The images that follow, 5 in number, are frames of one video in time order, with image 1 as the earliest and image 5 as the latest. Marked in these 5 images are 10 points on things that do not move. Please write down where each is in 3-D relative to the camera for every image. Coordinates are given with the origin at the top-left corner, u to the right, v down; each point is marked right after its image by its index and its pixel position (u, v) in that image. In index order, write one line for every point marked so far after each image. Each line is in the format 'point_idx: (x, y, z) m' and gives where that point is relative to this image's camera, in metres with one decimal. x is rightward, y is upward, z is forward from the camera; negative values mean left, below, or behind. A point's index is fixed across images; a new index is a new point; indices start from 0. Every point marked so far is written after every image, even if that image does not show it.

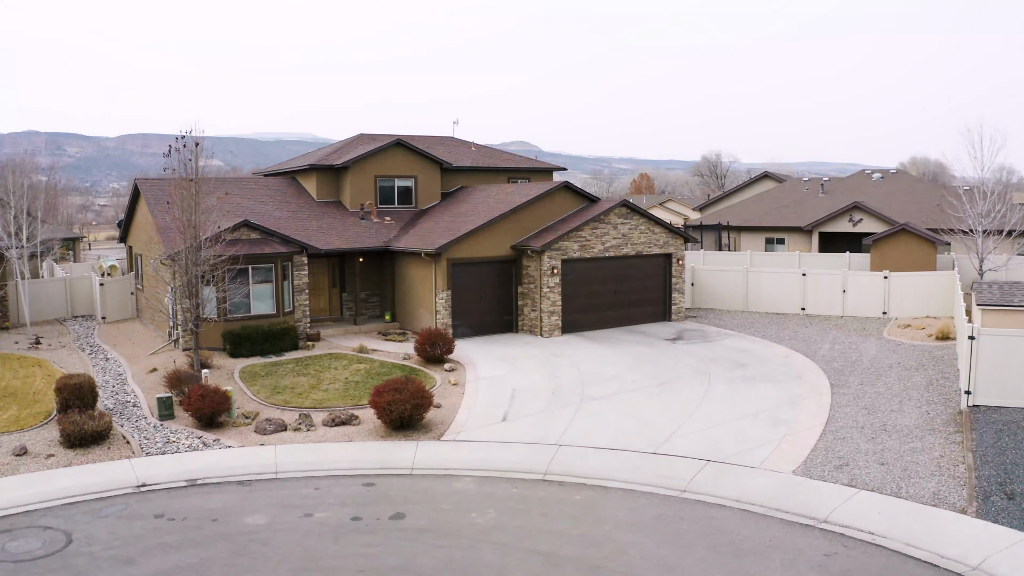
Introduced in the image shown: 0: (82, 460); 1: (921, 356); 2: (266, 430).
0: (-8.1, -3.2, +14.1) m
1: (+9.7, -1.6, +17.8) m
2: (-5.0, -2.9, +15.5) m
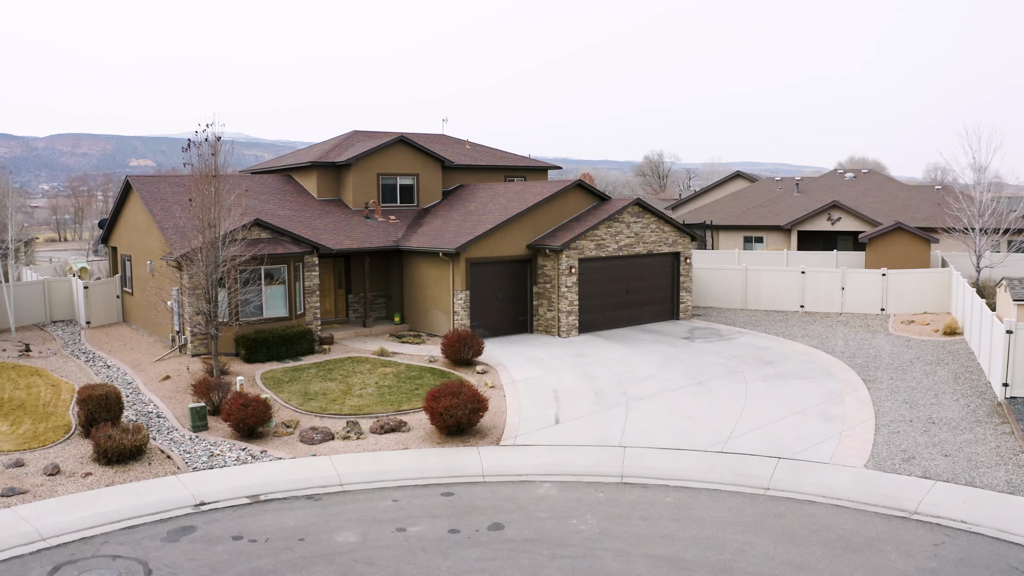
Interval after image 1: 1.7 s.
0: (-6.7, -3.3, +13.0) m
1: (+10.5, -1.6, +18.6) m
2: (-3.9, -3.0, +14.7) m
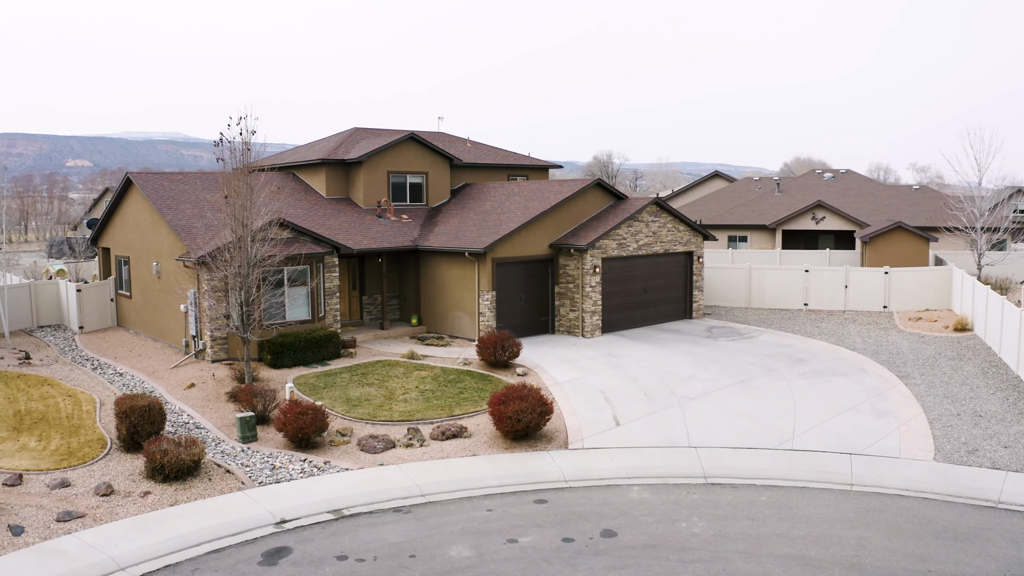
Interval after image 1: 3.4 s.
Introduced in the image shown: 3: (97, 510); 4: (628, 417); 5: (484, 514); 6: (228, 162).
0: (-5.2, -3.3, +12.0) m
1: (+11.4, -1.5, +19.4) m
2: (-2.5, -3.0, +14.0) m
3: (-6.3, -3.4, +11.4) m
4: (+2.4, -2.7, +15.8) m
5: (-0.4, -3.5, +11.7) m
6: (-6.3, +2.8, +16.8) m
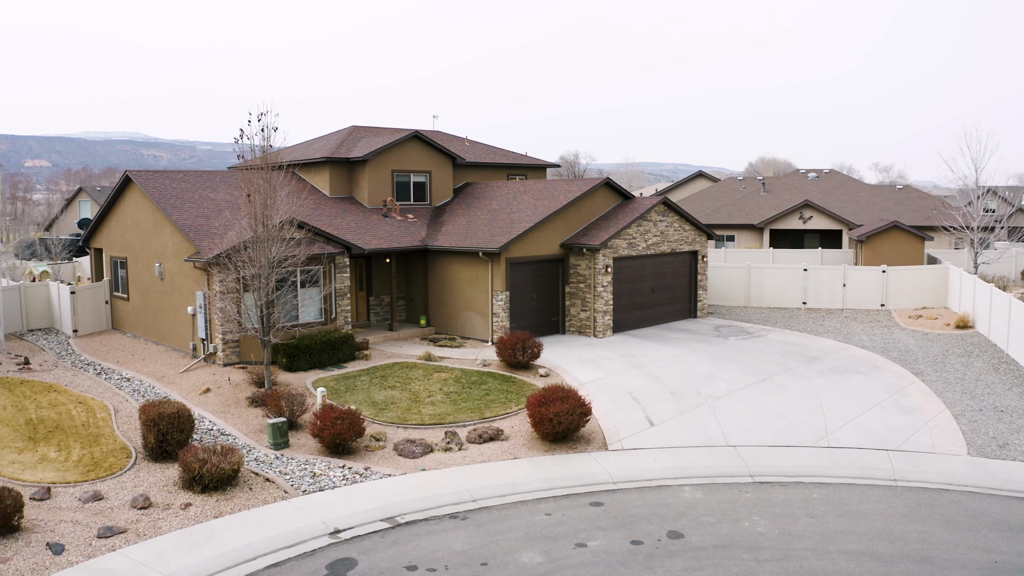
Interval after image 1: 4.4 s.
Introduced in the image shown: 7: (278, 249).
0: (-4.3, -3.3, +11.4) m
1: (+11.8, -1.4, +19.8) m
2: (-1.7, -3.0, +13.5) m
3: (-5.3, -3.4, +10.7) m
4: (+3.1, -2.7, +15.7) m
5: (+0.5, -3.5, +11.4) m
6: (-5.7, +2.8, +16.1) m
7: (-4.9, +0.8, +15.8) m
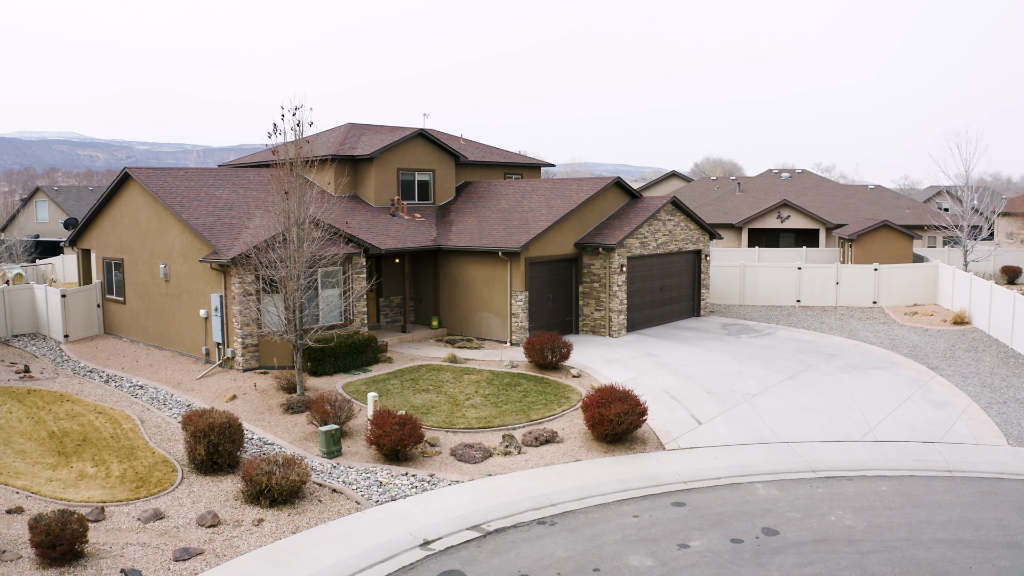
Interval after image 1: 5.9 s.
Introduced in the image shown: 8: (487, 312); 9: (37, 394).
0: (-3.0, -3.3, +10.7) m
1: (+12.2, -1.4, +20.5) m
2: (-0.6, -2.9, +13.0) m
3: (-3.9, -3.3, +9.8) m
4: (+4.0, -2.6, +15.6) m
5: (+1.8, -3.4, +11.1) m
6: (-4.9, +2.8, +15.2) m
7: (-4.0, +0.8, +15.0) m
8: (-0.7, -0.6, +19.8) m
9: (-8.8, -1.9, +14.0) m
